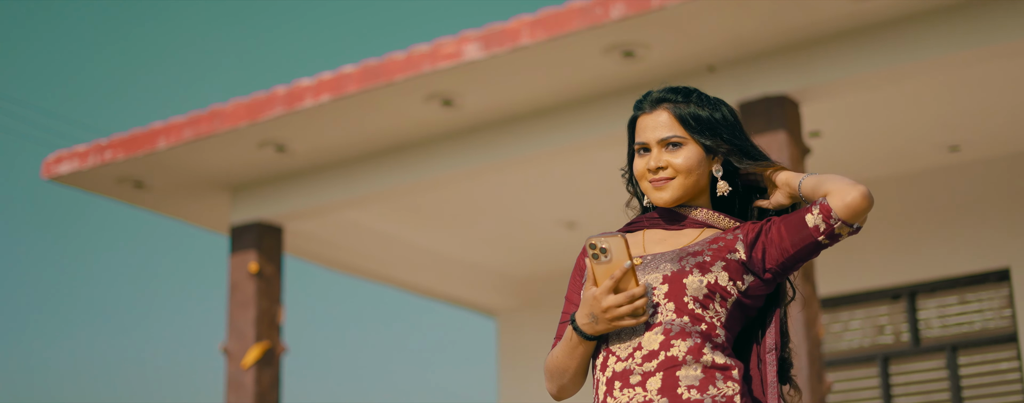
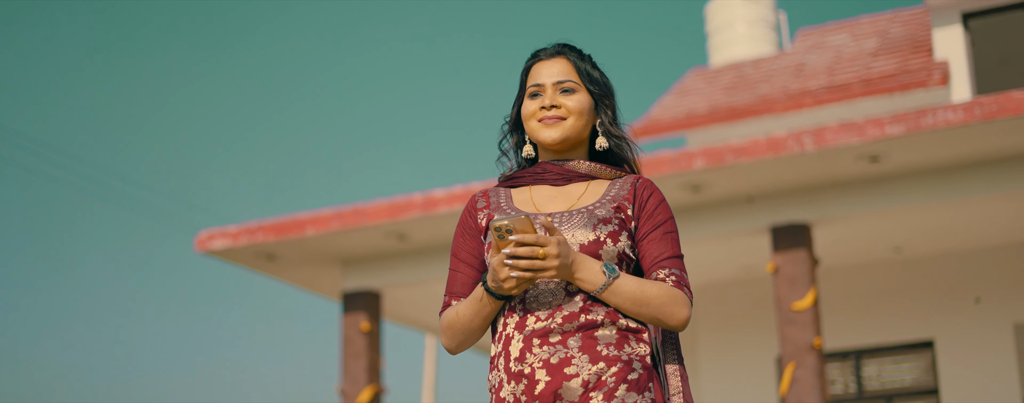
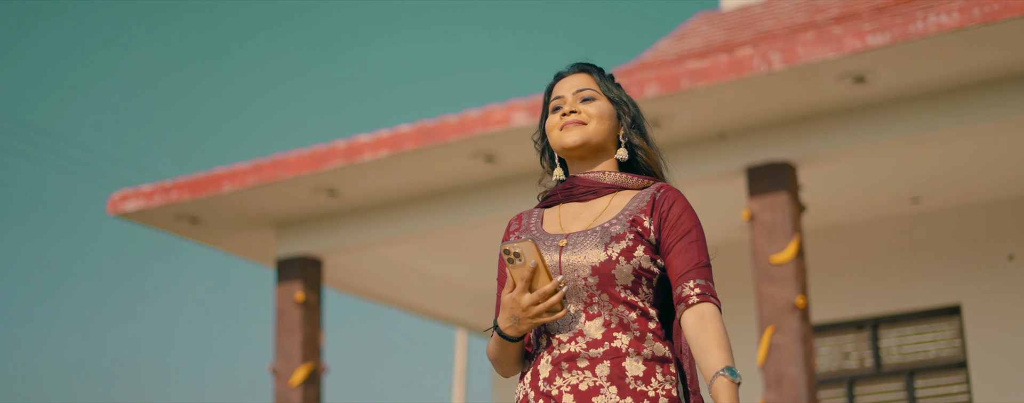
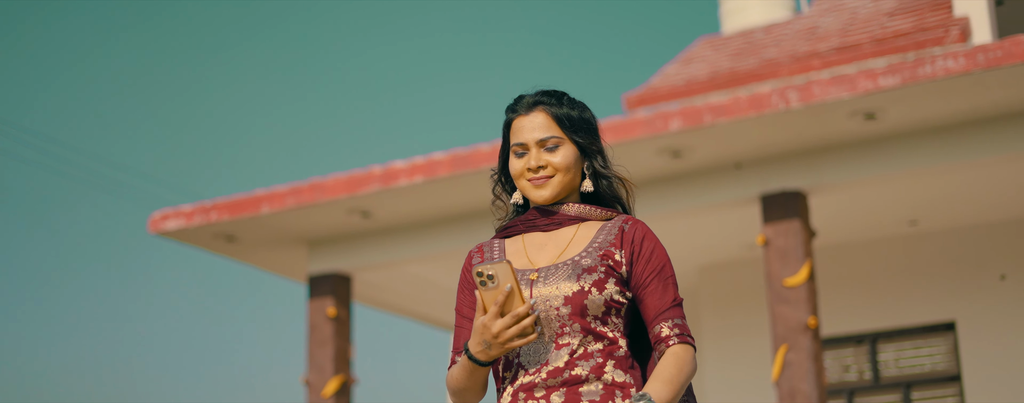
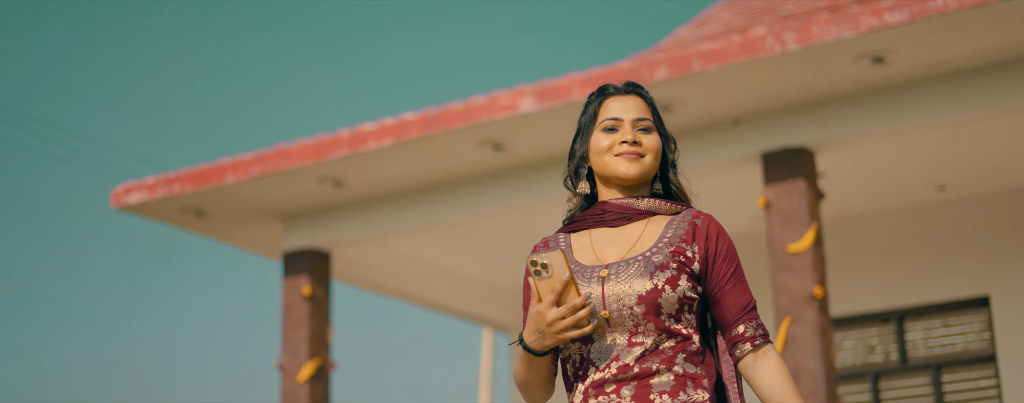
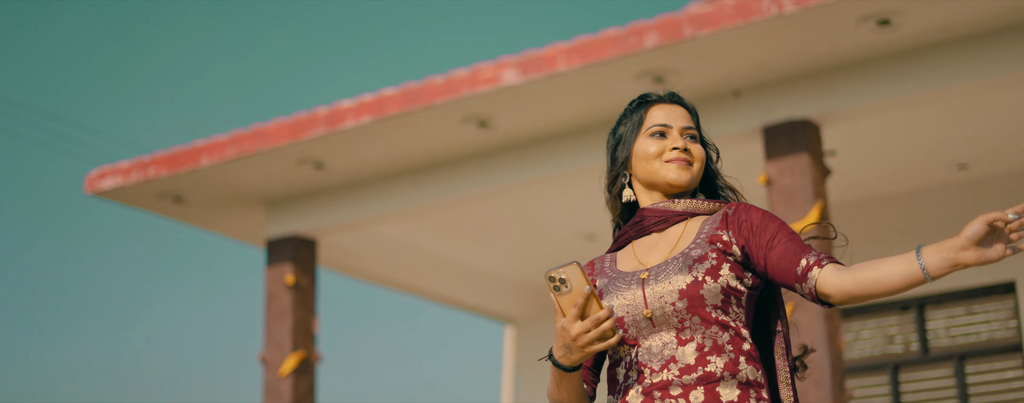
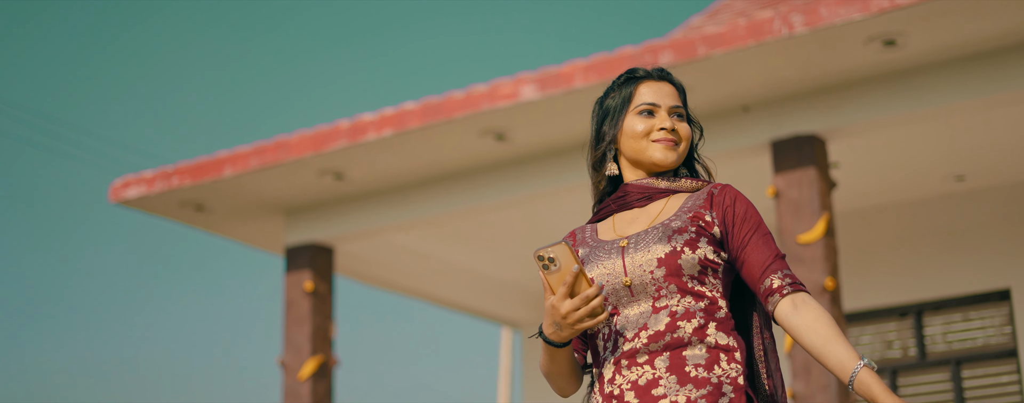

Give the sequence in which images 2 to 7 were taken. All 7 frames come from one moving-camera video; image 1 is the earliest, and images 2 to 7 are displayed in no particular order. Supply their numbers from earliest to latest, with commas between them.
6, 7, 5, 3, 4, 2
